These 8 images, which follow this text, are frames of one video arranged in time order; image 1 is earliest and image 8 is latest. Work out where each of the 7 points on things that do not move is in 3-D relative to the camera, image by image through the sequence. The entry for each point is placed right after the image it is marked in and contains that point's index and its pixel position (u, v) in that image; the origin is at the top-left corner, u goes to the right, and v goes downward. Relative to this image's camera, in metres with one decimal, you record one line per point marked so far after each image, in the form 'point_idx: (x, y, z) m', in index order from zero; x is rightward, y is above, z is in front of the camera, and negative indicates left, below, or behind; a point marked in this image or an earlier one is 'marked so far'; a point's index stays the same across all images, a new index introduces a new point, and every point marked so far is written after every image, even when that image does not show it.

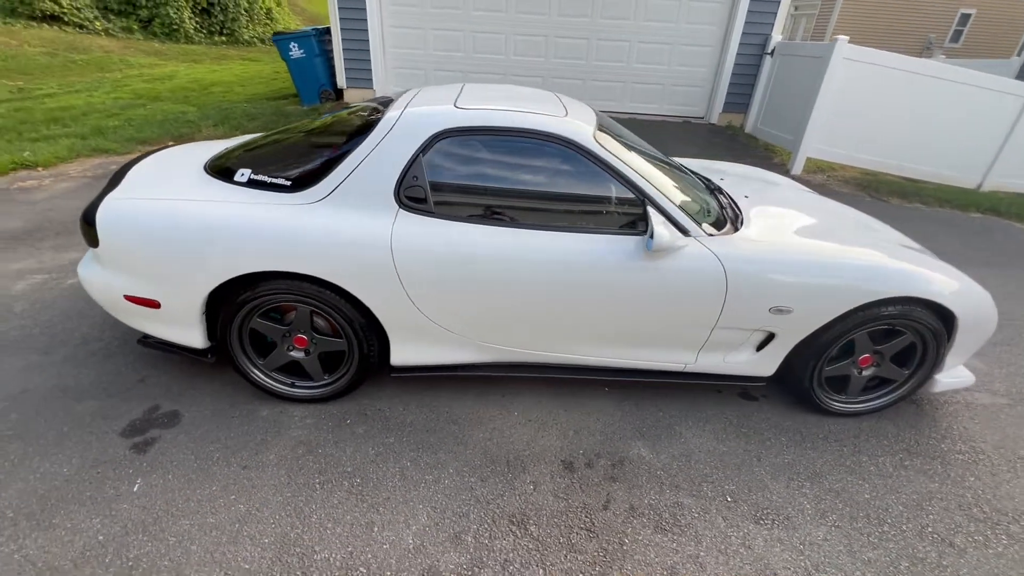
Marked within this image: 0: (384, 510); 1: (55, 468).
0: (-0.5, -0.9, +1.9) m
1: (-1.9, -0.8, +2.0) m
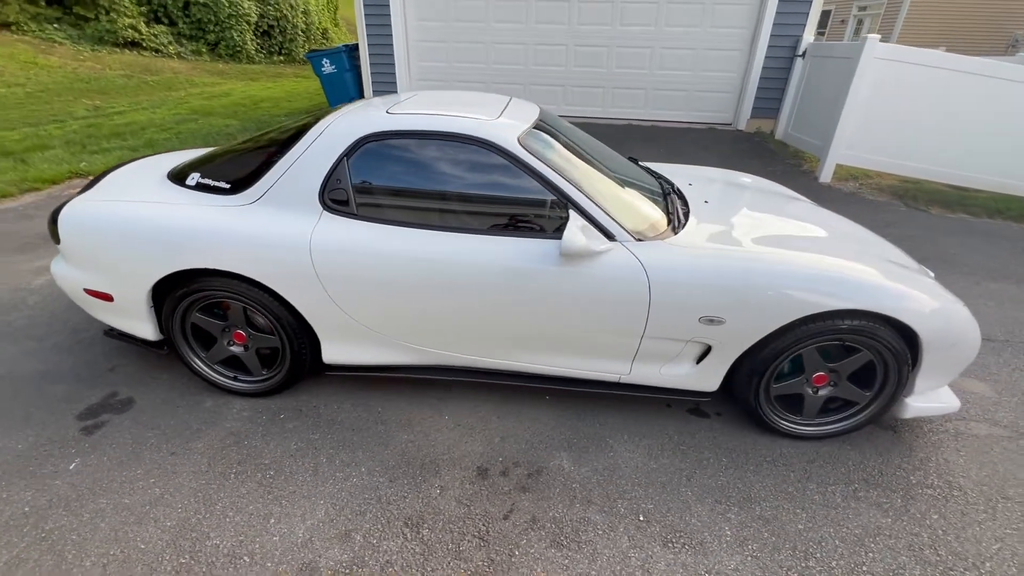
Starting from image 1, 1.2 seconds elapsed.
0: (-0.9, -0.9, +1.9) m
1: (-2.3, -0.7, +2.2) m
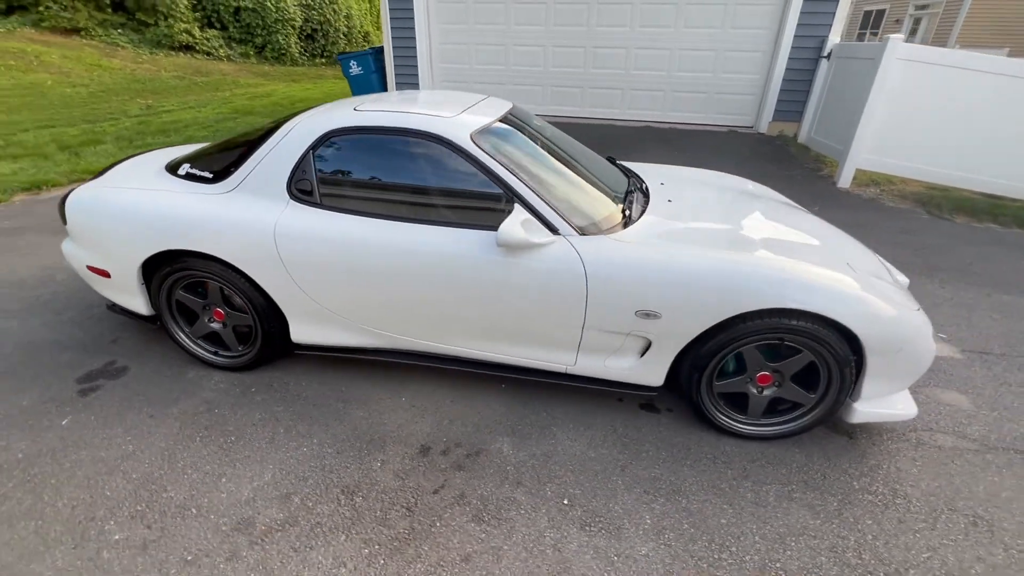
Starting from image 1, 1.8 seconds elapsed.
0: (-1.2, -0.8, +2.1) m
1: (-2.6, -0.6, +2.4) m
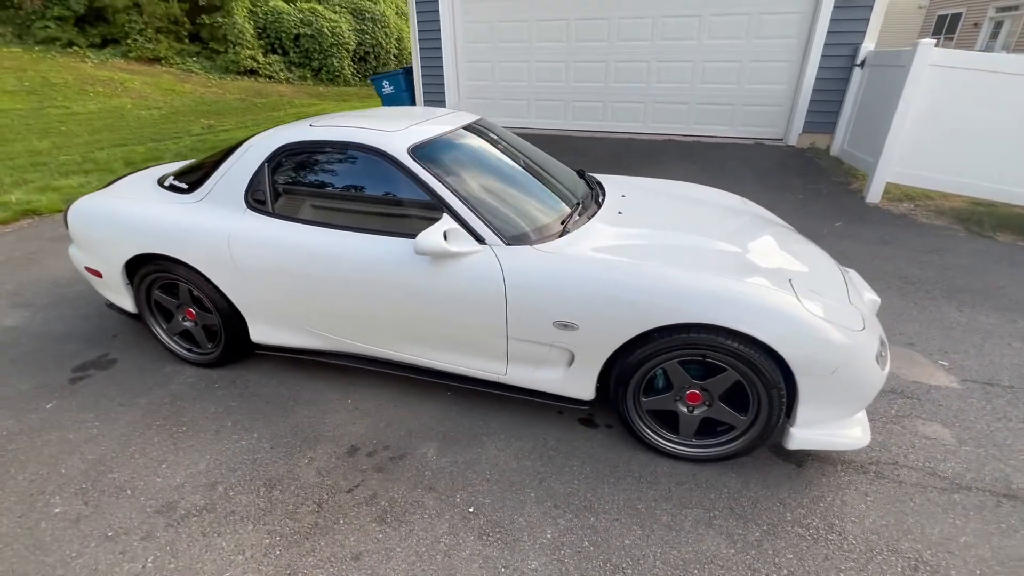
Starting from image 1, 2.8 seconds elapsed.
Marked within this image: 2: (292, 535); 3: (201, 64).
0: (-1.6, -0.8, +2.3) m
1: (-2.9, -0.6, +2.8) m
2: (-0.9, -1.0, +1.9) m
3: (-11.2, +8.0, +16.8) m
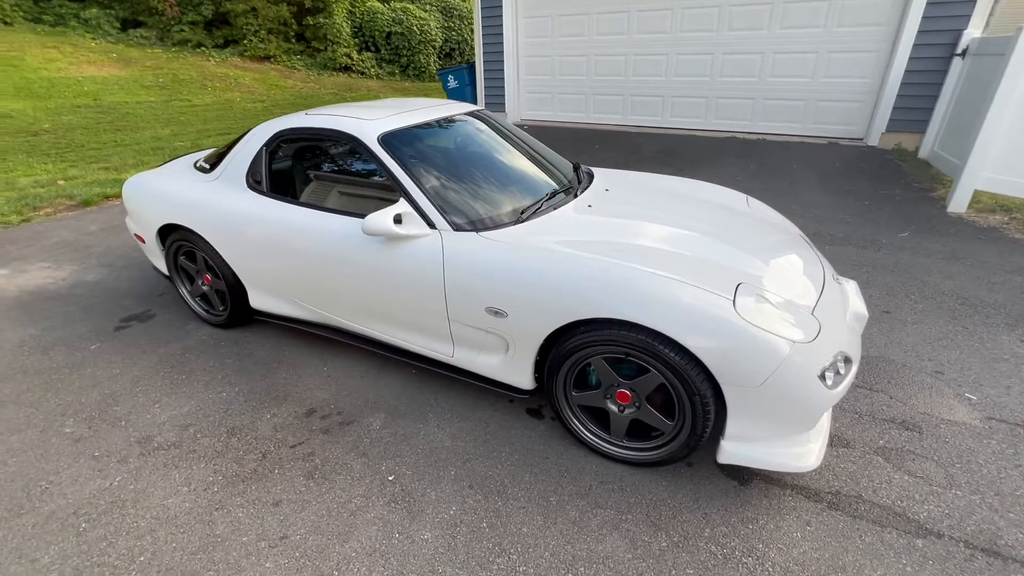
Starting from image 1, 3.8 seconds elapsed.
0: (-1.9, -0.6, +2.6) m
1: (-3.1, -0.3, +3.3) m
2: (-1.3, -0.8, +2.1) m
3: (-8.2, +8.9, +18.4) m
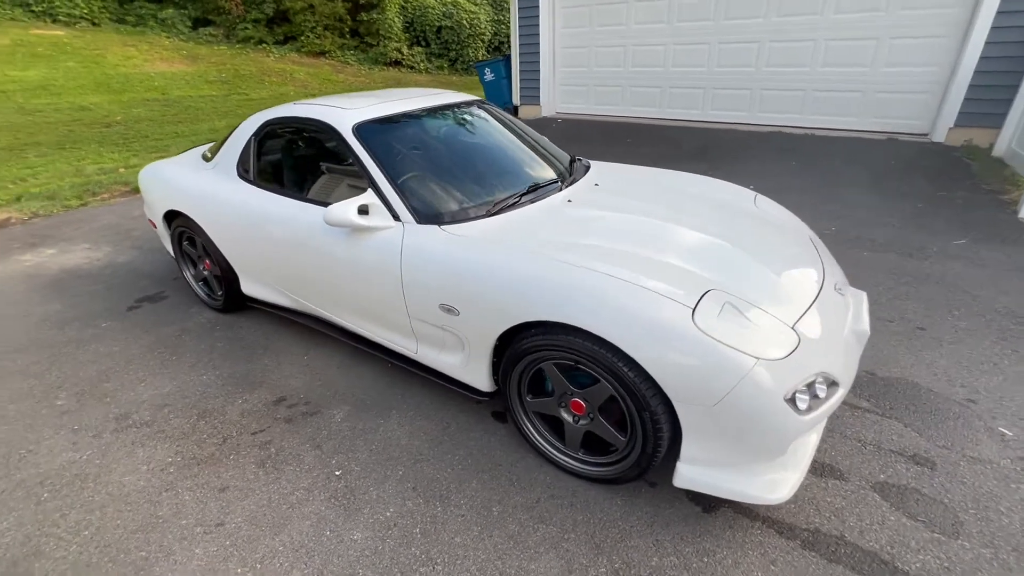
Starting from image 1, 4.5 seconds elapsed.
0: (-2.1, -0.5, +2.7) m
1: (-3.1, -0.1, +3.5) m
2: (-1.5, -0.8, +2.1) m
3: (-6.4, +9.4, +18.9) m
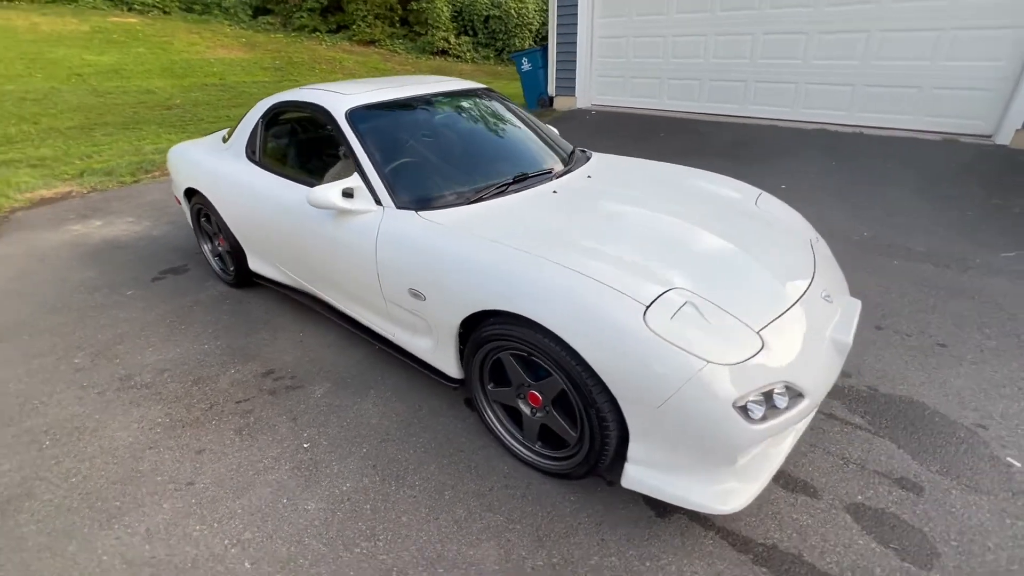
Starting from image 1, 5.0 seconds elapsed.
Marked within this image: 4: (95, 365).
0: (-2.2, -0.3, +2.9) m
1: (-3.1, +0.1, +3.8) m
2: (-1.7, -0.6, +2.3) m
3: (-4.5, +10.0, +19.3) m
4: (-2.4, -0.4, +2.7) m
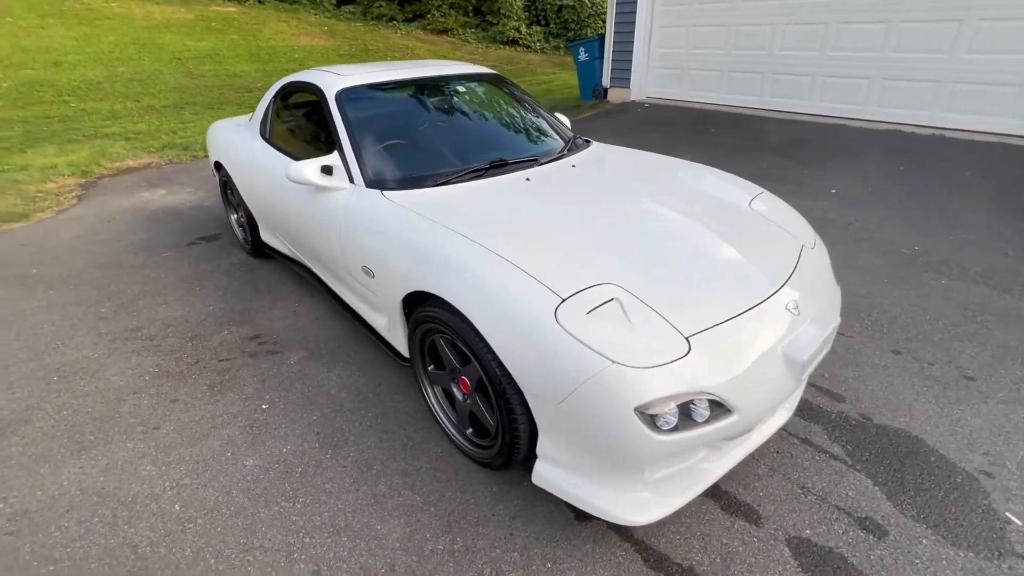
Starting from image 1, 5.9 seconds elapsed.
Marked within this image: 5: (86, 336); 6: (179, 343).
0: (-2.3, -0.1, +3.2) m
1: (-3.1, +0.4, +4.2) m
2: (-1.9, -0.4, +2.5) m
3: (-1.6, +10.6, +19.5) m
4: (-2.5, -0.2, +3.0) m
5: (-2.6, -0.3, +2.8) m
6: (-1.9, -0.3, +2.7) m
